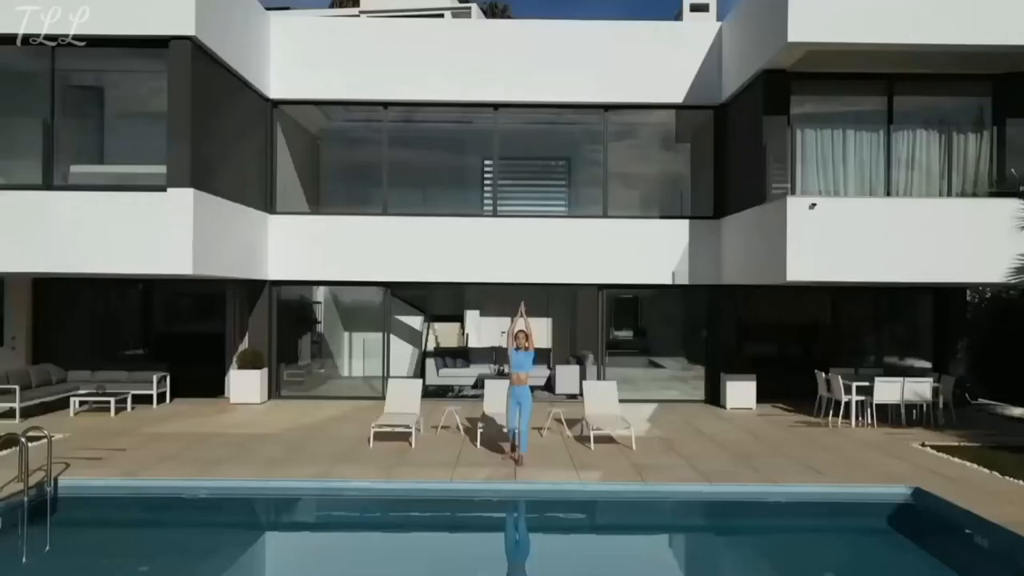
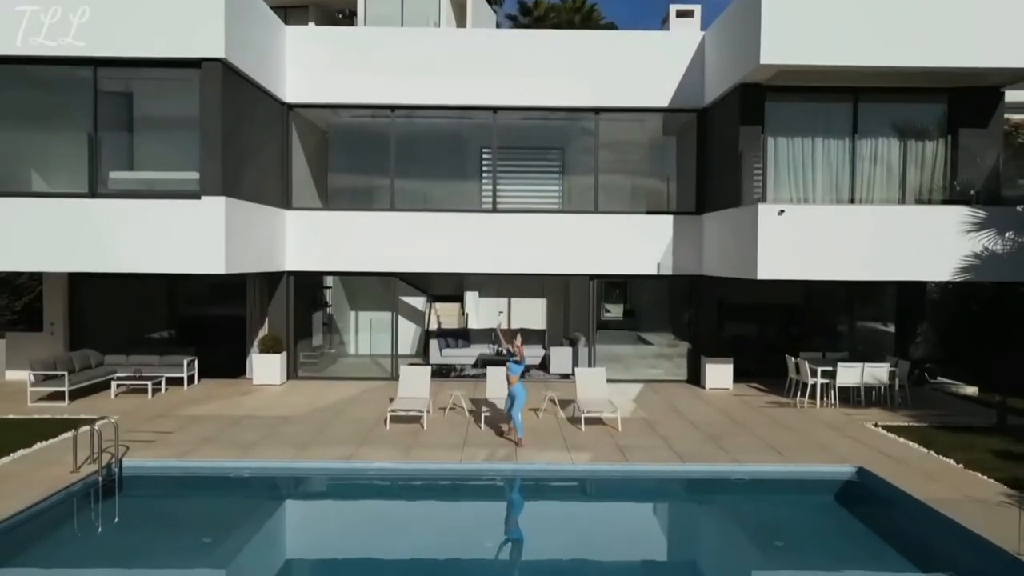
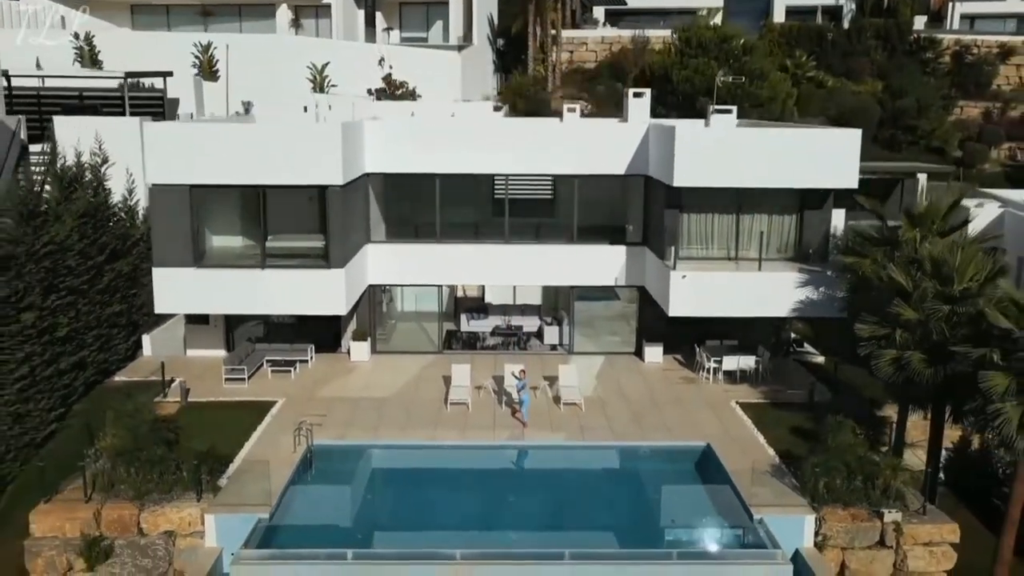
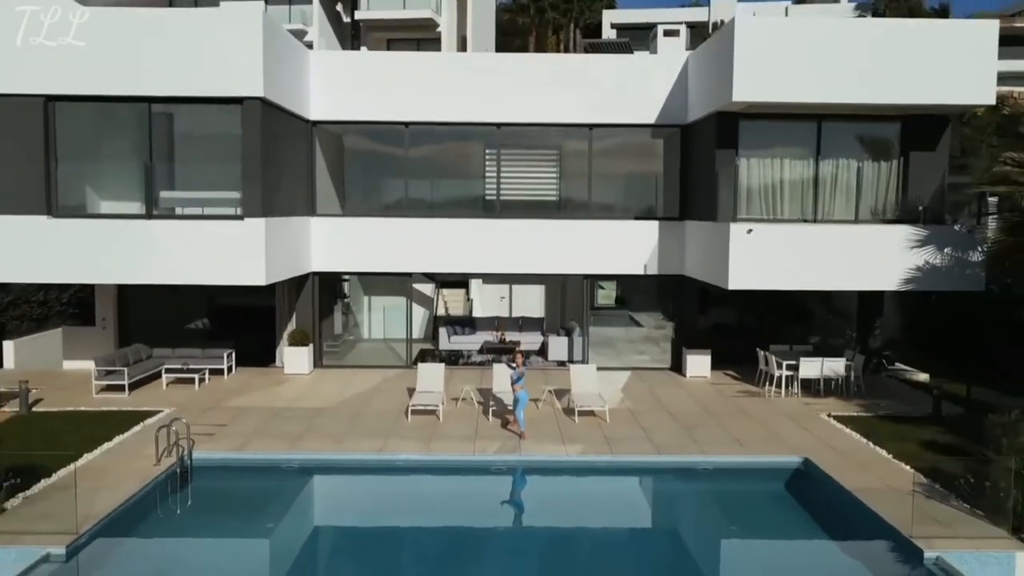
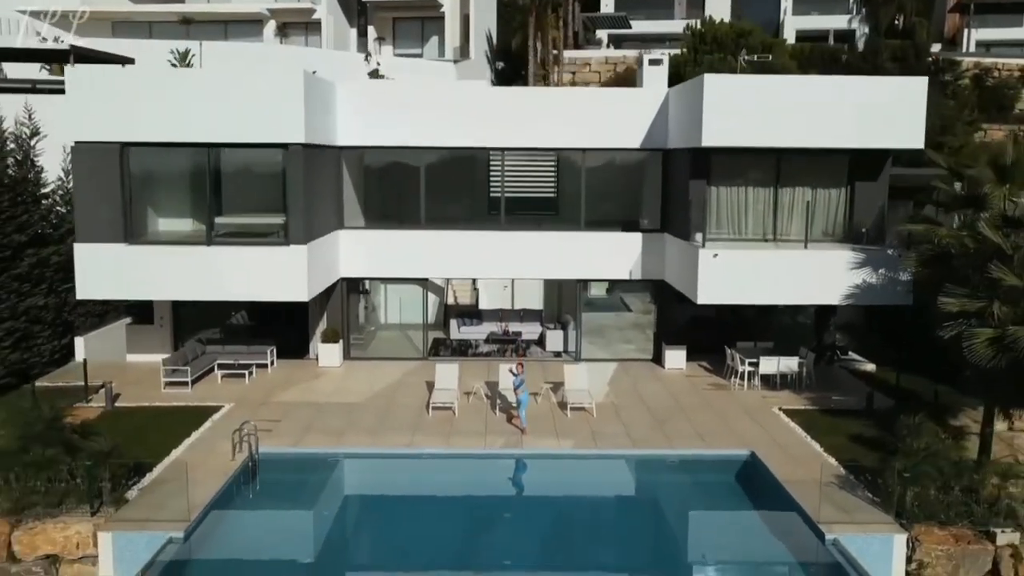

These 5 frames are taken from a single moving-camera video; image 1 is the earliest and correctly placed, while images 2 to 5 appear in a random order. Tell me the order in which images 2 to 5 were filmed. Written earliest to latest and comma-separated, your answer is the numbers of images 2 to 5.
2, 4, 5, 3
